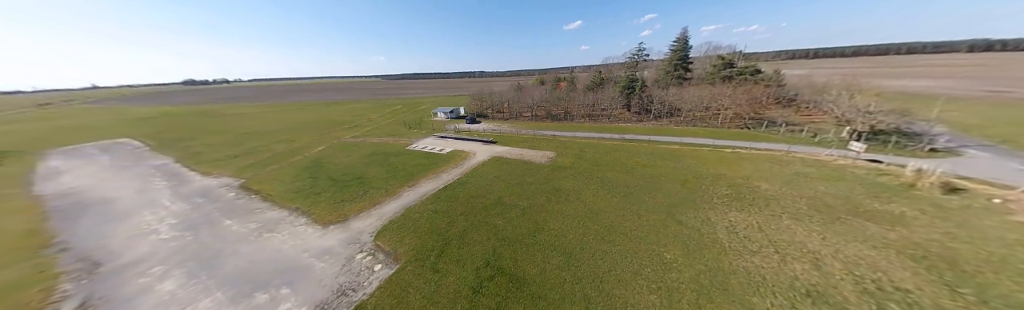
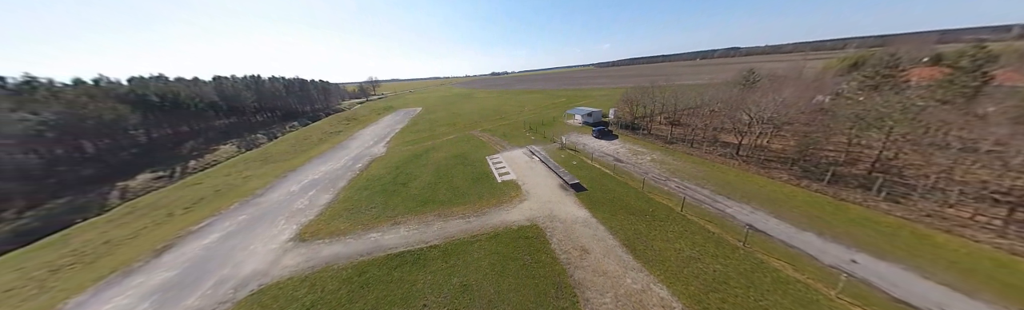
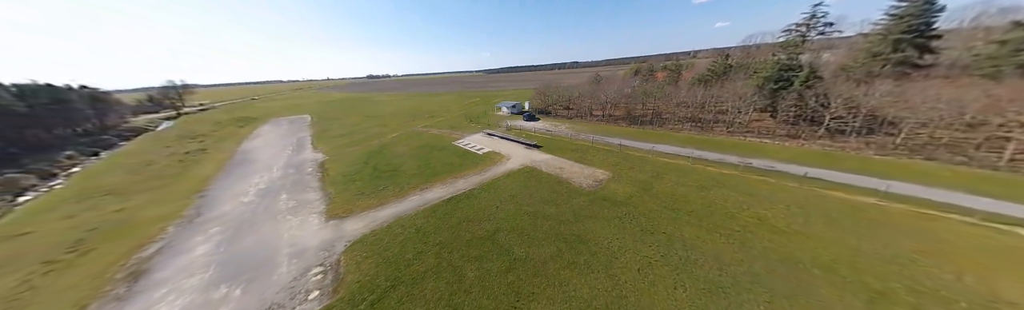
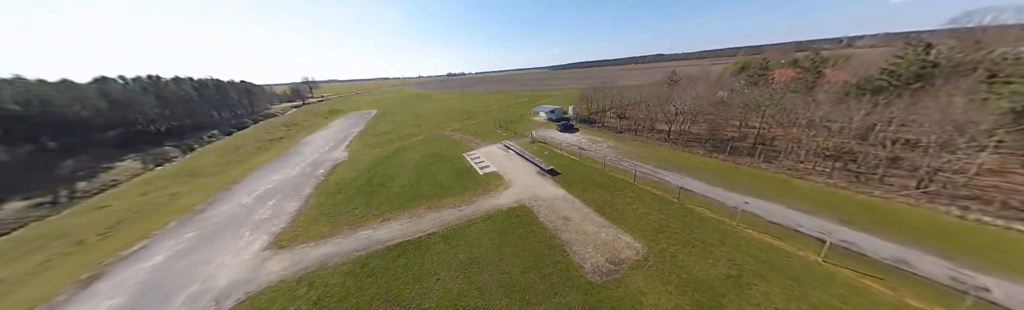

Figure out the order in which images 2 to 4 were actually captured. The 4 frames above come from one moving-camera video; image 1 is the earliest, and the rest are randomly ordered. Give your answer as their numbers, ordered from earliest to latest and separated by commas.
3, 4, 2
